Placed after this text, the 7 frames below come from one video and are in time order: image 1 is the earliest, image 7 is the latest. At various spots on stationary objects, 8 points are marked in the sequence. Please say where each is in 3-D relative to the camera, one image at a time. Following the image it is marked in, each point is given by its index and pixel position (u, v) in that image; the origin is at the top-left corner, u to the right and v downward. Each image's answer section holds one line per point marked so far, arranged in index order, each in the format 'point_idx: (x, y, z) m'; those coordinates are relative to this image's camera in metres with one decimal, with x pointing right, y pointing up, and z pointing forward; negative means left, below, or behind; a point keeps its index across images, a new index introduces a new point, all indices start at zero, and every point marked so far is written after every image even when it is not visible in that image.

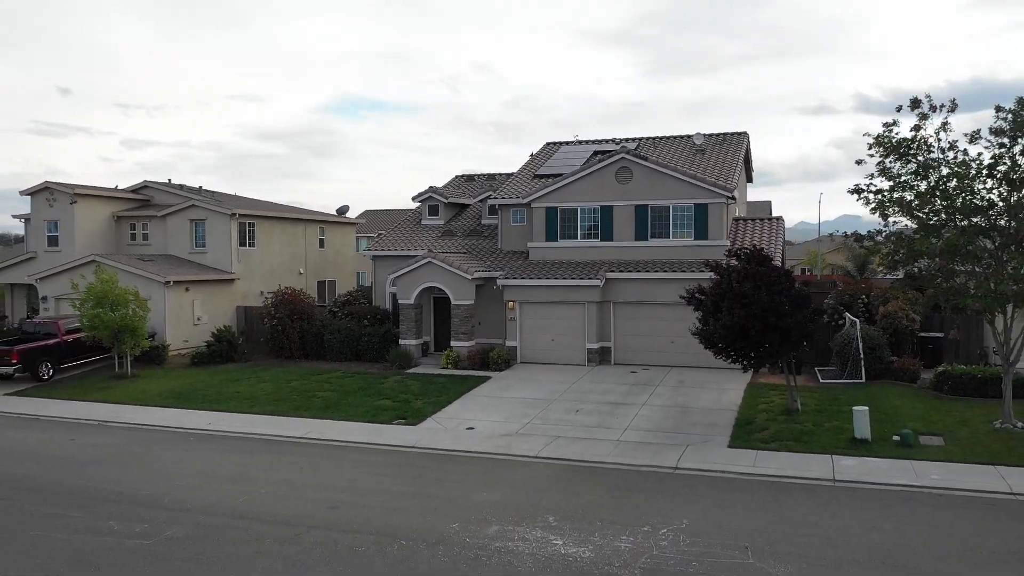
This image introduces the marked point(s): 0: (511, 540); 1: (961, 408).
0: (0.0, -3.2, +9.5) m
1: (+9.3, -2.5, +15.4) m
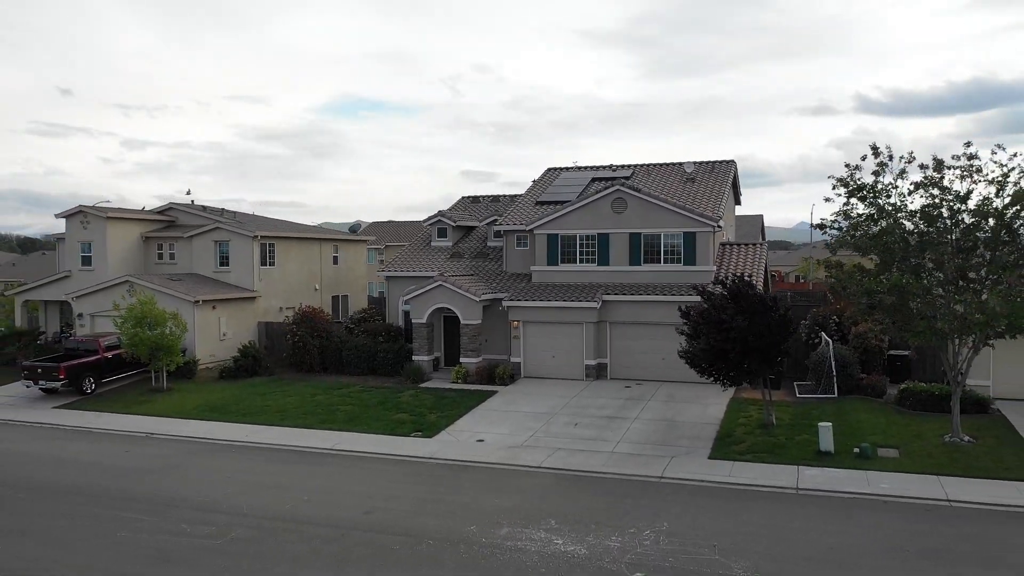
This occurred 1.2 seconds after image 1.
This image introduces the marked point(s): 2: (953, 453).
0: (+0.1, -3.8, +11.4) m
1: (+9.5, -3.2, +17.3) m
2: (+9.2, -3.4, +15.4) m
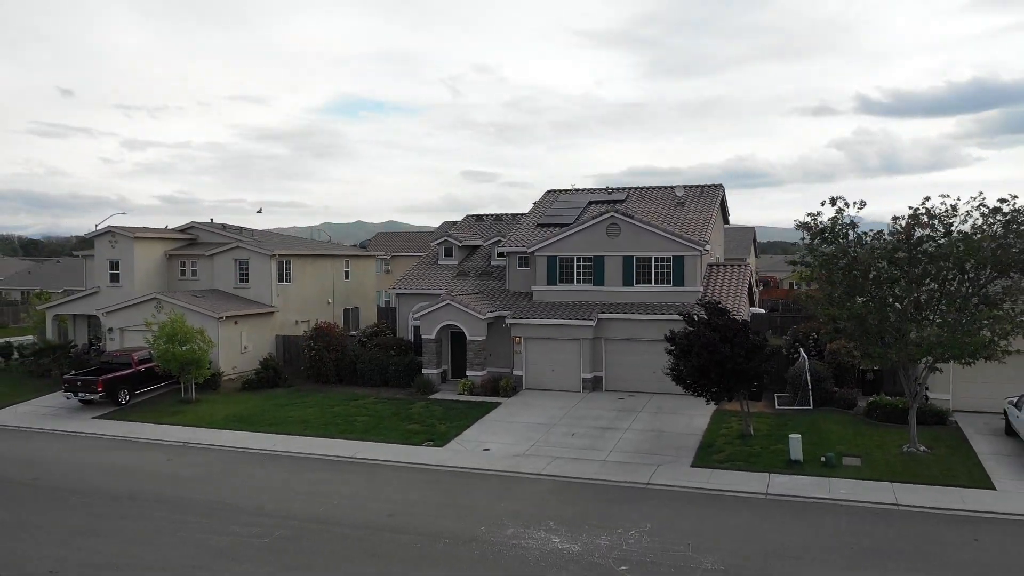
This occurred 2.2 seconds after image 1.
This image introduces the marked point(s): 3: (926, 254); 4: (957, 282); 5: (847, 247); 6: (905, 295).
0: (+0.2, -4.5, +13.2) m
1: (+9.5, -3.8, +19.1) m
2: (+9.2, -4.0, +17.3) m
3: (+9.7, +0.8, +17.6) m
4: (+10.4, +0.1, +17.9) m
5: (+8.2, +1.0, +18.7) m
6: (+9.3, -0.2, +17.8) m
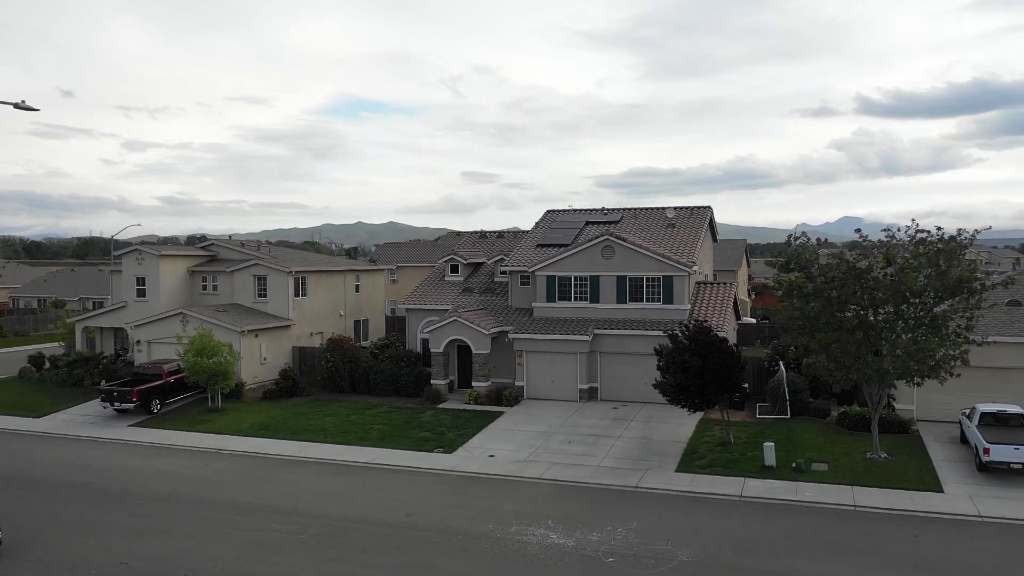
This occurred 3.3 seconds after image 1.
0: (+0.3, -5.1, +15.3) m
1: (+9.6, -4.4, +21.2) m
2: (+9.3, -4.7, +19.3) m
3: (+9.7, +0.2, +19.7) m
4: (+10.5, -0.5, +19.9) m
5: (+8.3, +0.3, +20.7) m
6: (+9.4, -0.8, +19.8) m
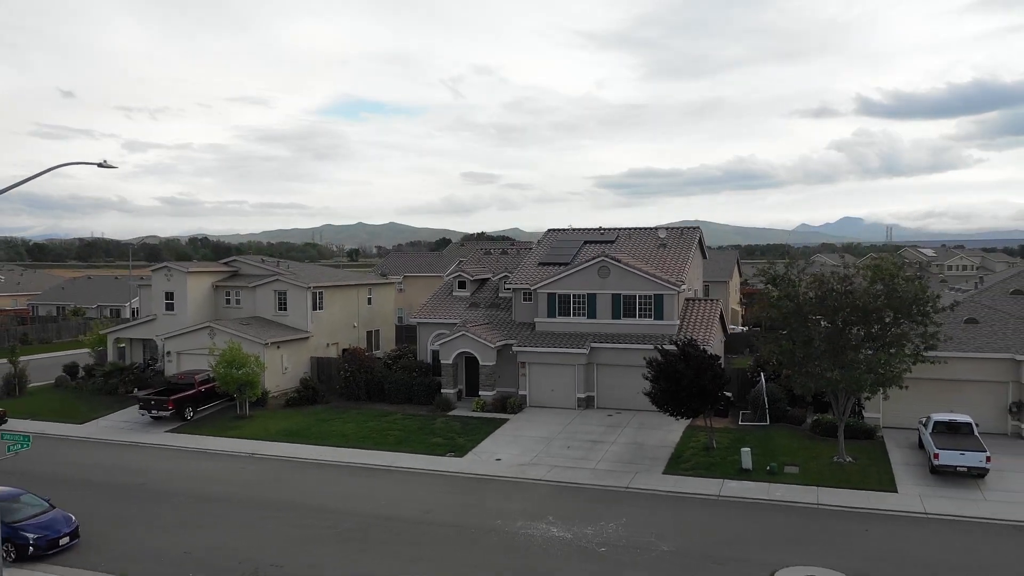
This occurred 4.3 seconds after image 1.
0: (+0.4, -5.7, +17.7) m
1: (+9.8, -5.1, +23.5) m
2: (+9.5, -5.3, +21.7) m
3: (+9.9, -0.5, +22.1) m
4: (+10.7, -1.1, +22.3) m
5: (+8.4, -0.3, +23.1) m
6: (+9.6, -1.5, +22.2) m
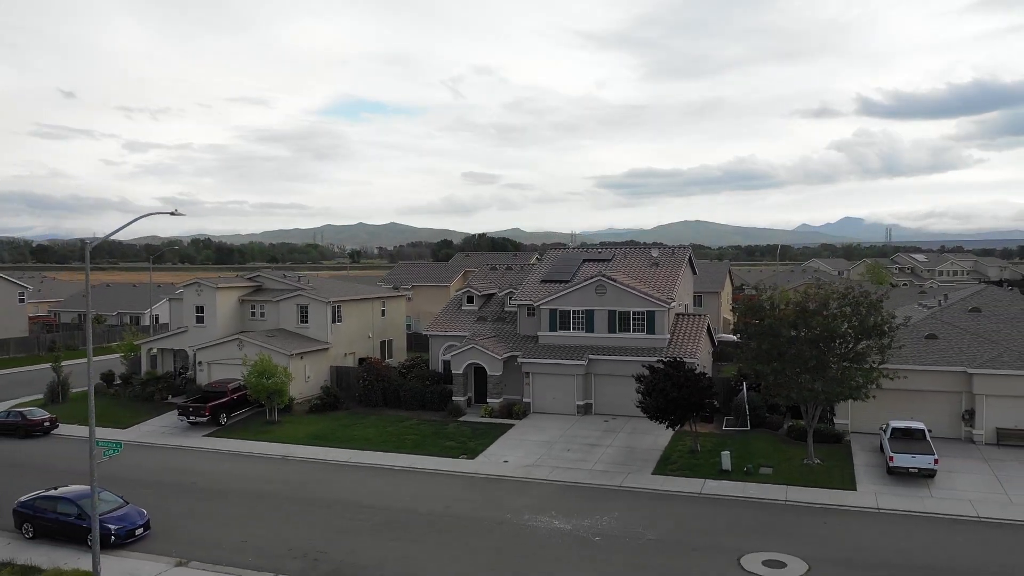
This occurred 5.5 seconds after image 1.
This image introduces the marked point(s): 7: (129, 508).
0: (+0.6, -6.5, +20.5) m
1: (+10.0, -5.8, +26.4) m
2: (+9.7, -6.1, +24.5) m
3: (+10.1, -1.2, +24.9) m
4: (+10.9, -1.9, +25.2) m
5: (+8.7, -1.0, +26.0) m
6: (+9.8, -2.2, +25.0) m
7: (-10.3, -5.9, +19.9) m
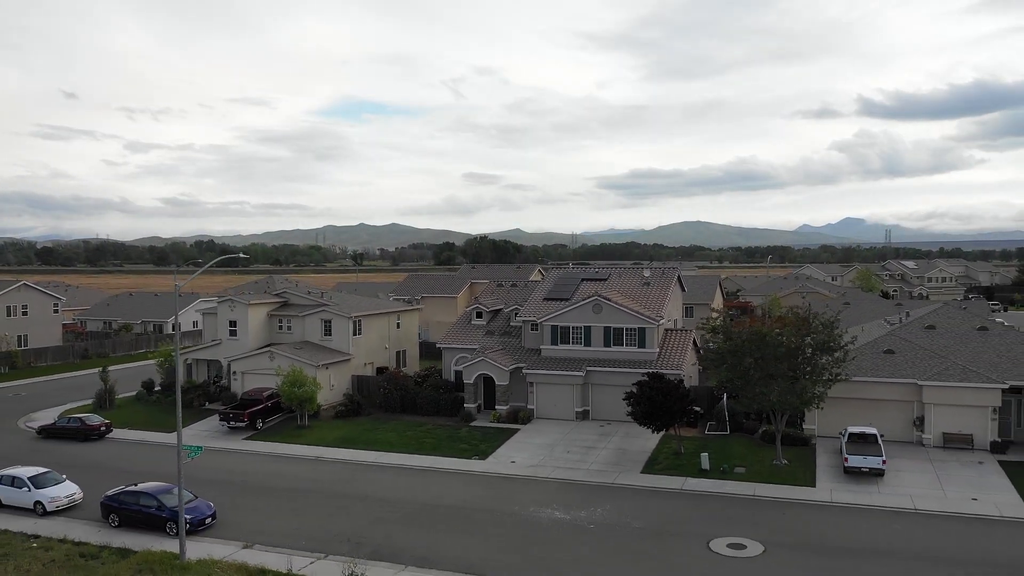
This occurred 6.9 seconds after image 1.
0: (+0.9, -7.4, +24.2) m
1: (+10.3, -6.7, +30.1) m
2: (+10.0, -6.9, +28.2) m
3: (+10.4, -2.1, +28.6) m
4: (+11.1, -2.8, +28.9) m
5: (+8.9, -1.9, +29.7) m
6: (+10.0, -3.1, +28.8) m
7: (-10.0, -6.8, +23.6) m
